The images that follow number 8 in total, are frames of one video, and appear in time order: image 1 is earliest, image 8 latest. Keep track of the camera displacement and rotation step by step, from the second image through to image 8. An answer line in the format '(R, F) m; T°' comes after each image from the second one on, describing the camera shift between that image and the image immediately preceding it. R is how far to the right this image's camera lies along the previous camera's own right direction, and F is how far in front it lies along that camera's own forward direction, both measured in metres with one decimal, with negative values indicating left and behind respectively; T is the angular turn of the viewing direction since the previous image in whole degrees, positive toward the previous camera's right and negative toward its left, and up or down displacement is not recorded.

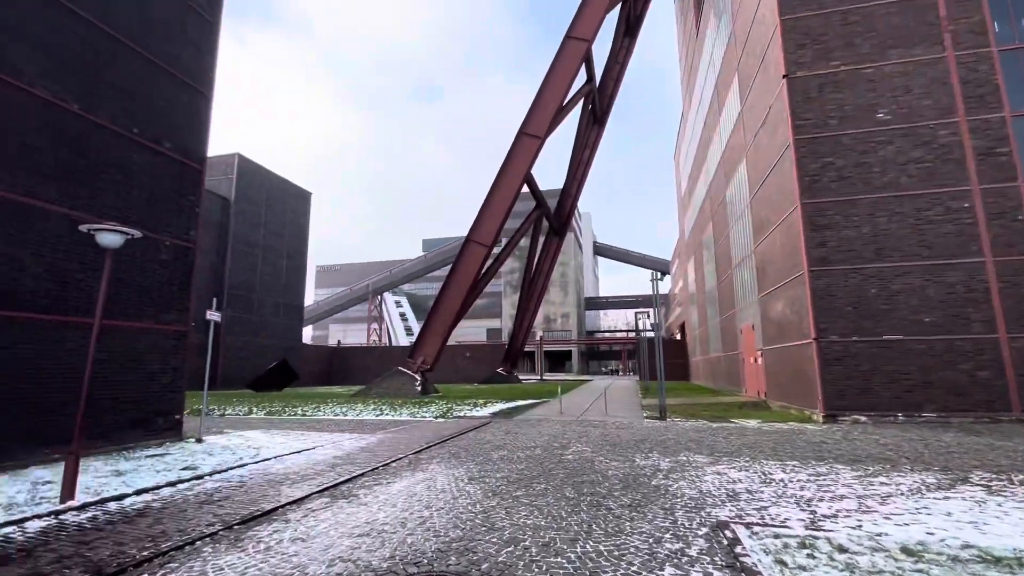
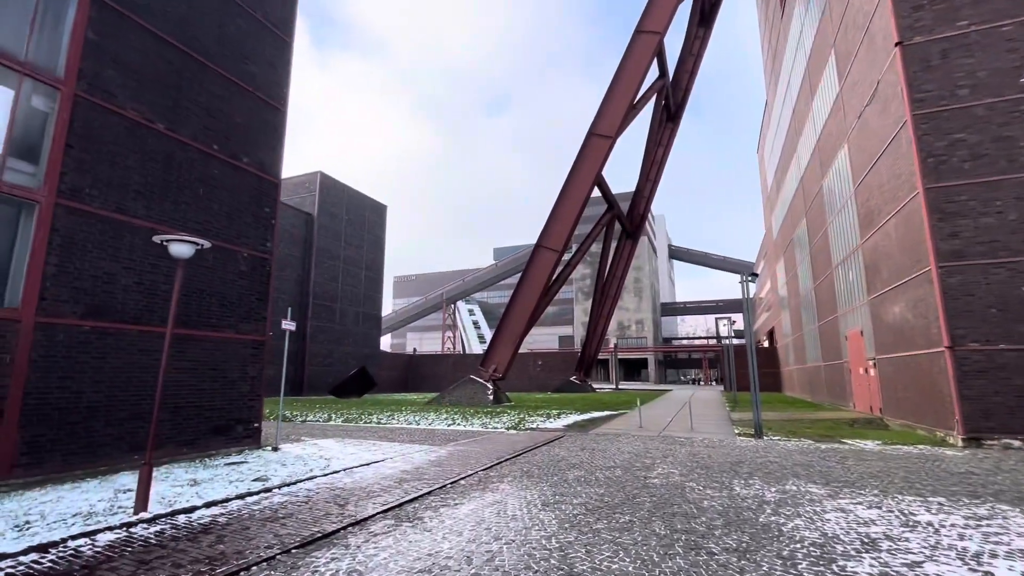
(0.0, +0.7) m; -8°
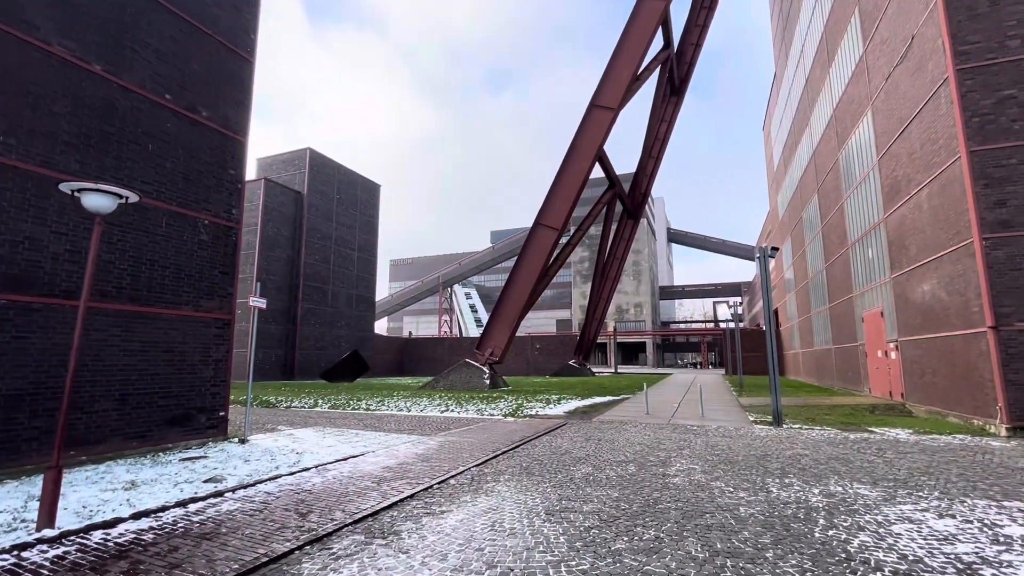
(0.0, +1.2) m; 0°
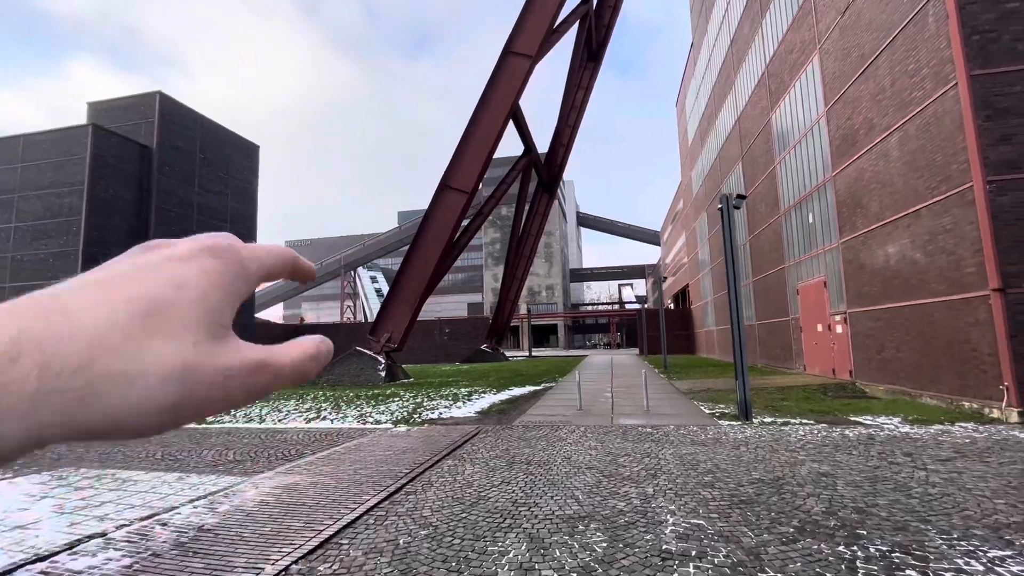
(+0.4, +3.6) m; +10°
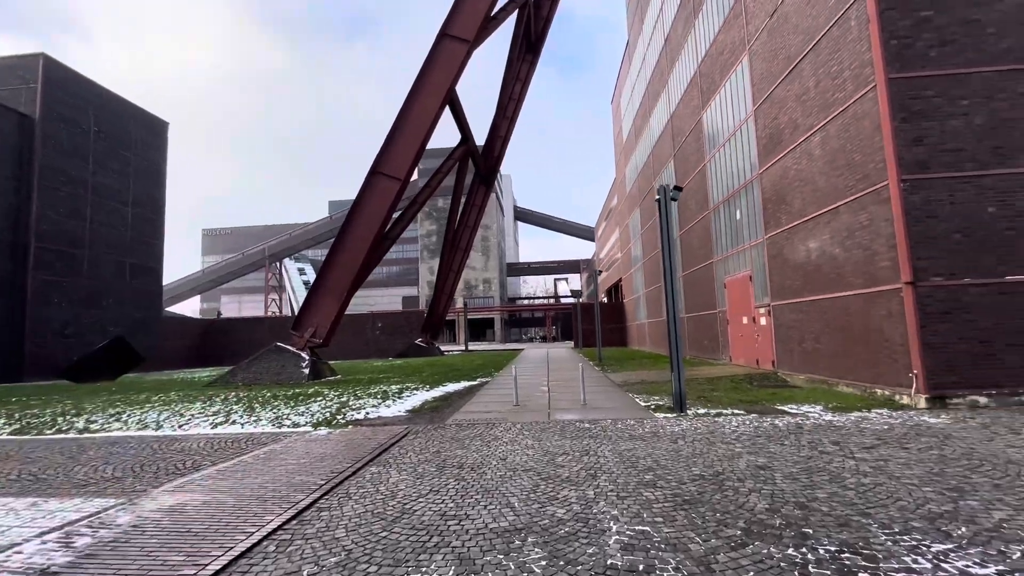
(+0.1, +0.5) m; +7°
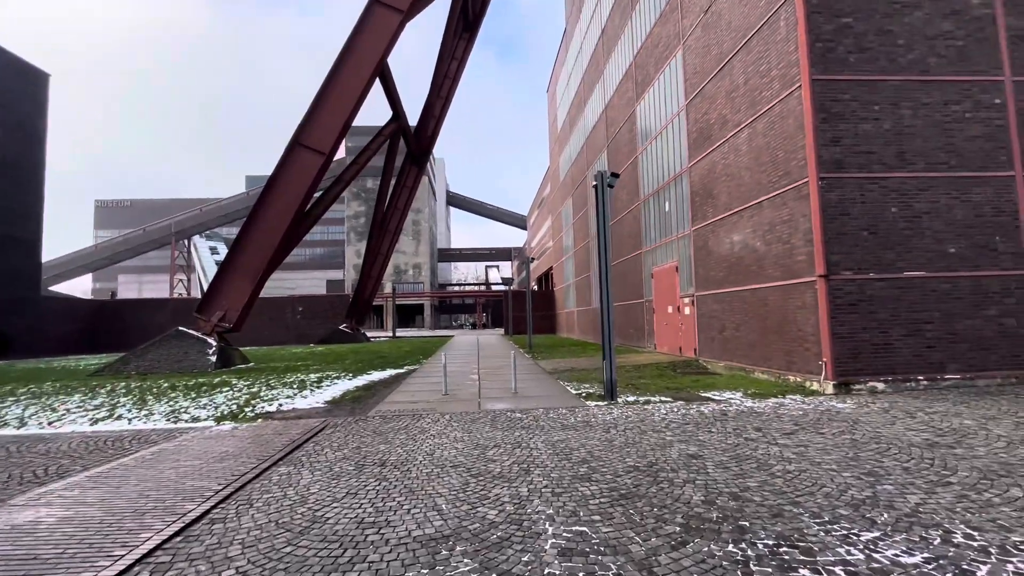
(0.0, +0.4) m; +8°
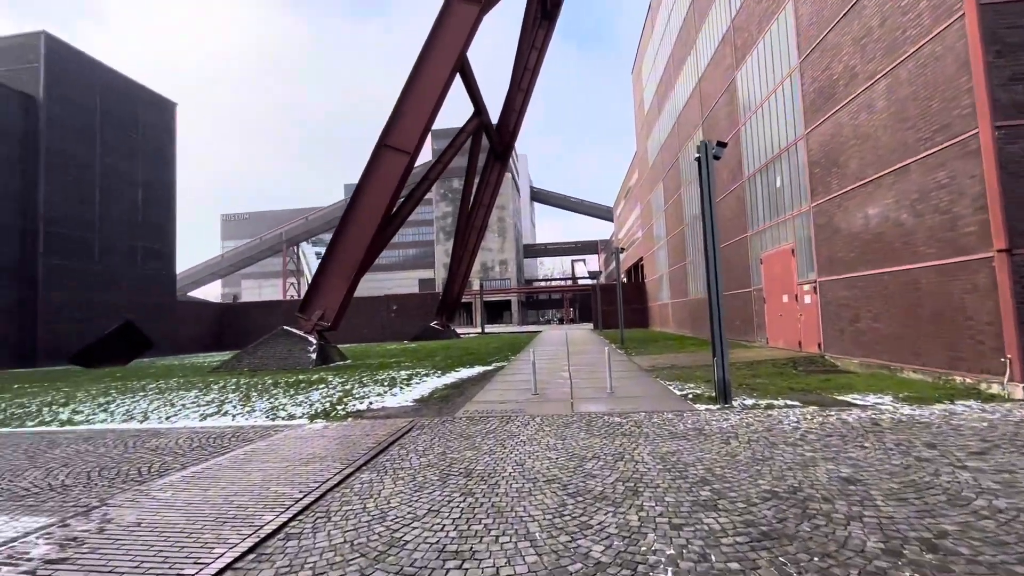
(-0.1, +0.7) m; -10°
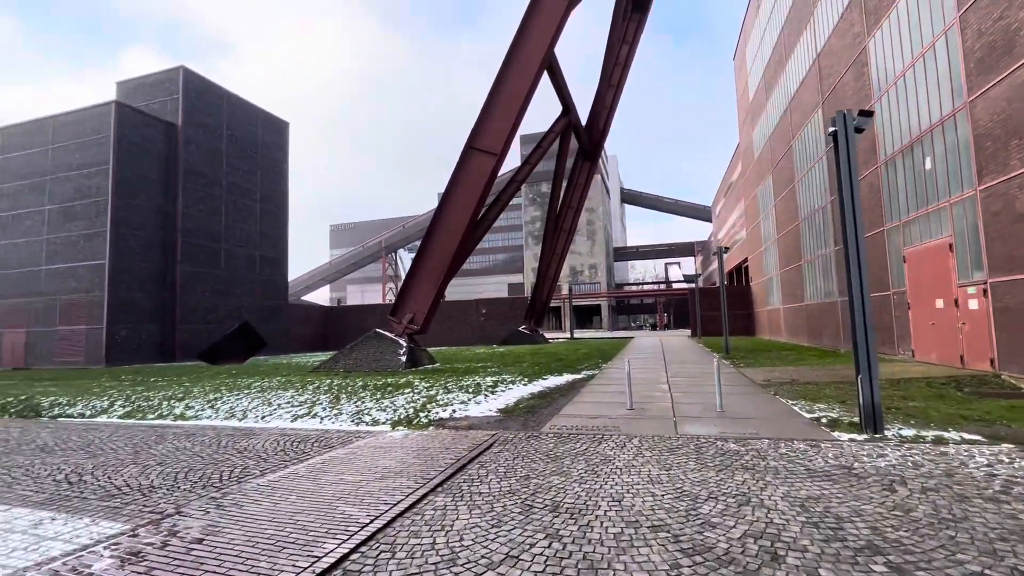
(0.0, +0.8) m; -10°
